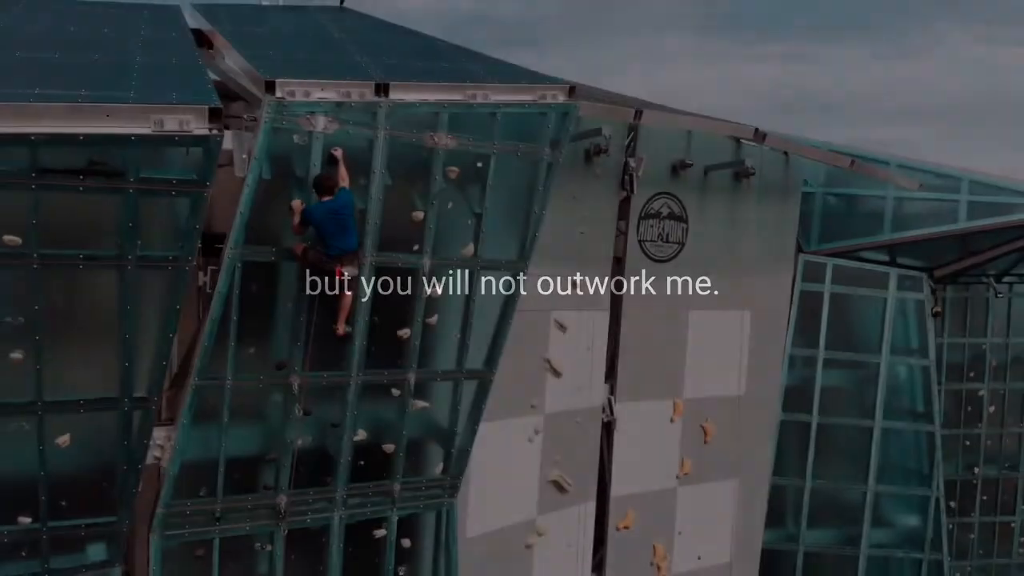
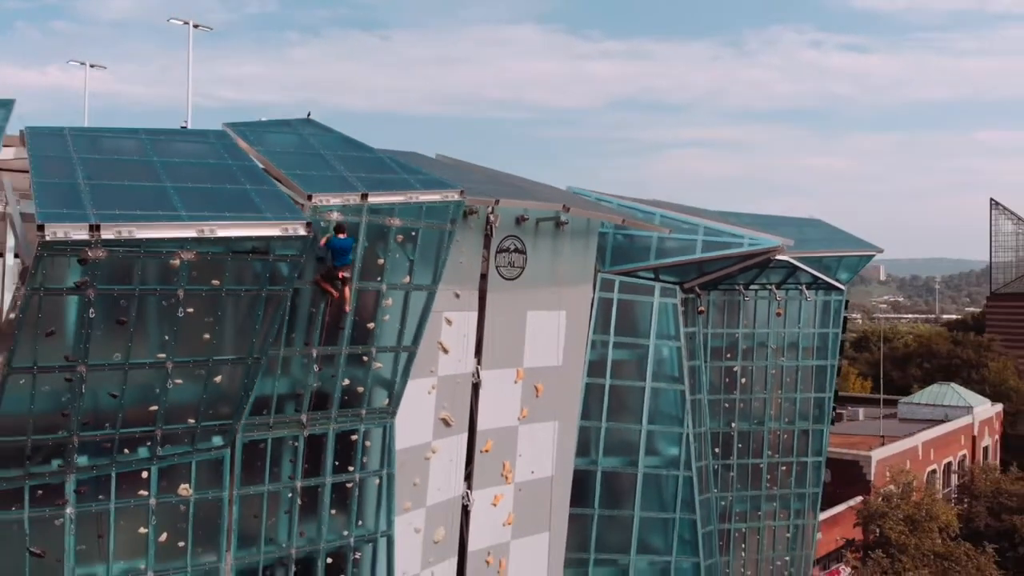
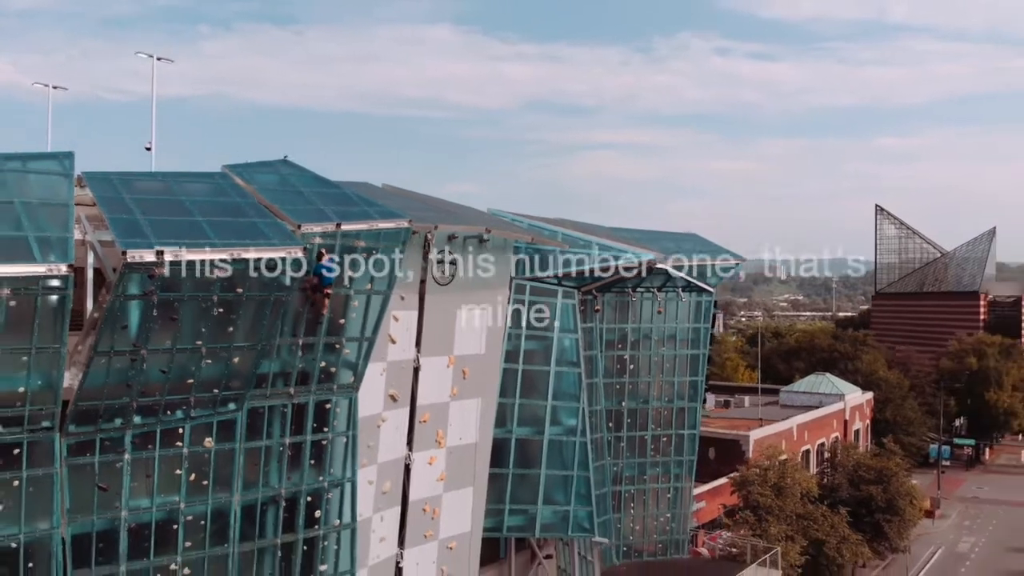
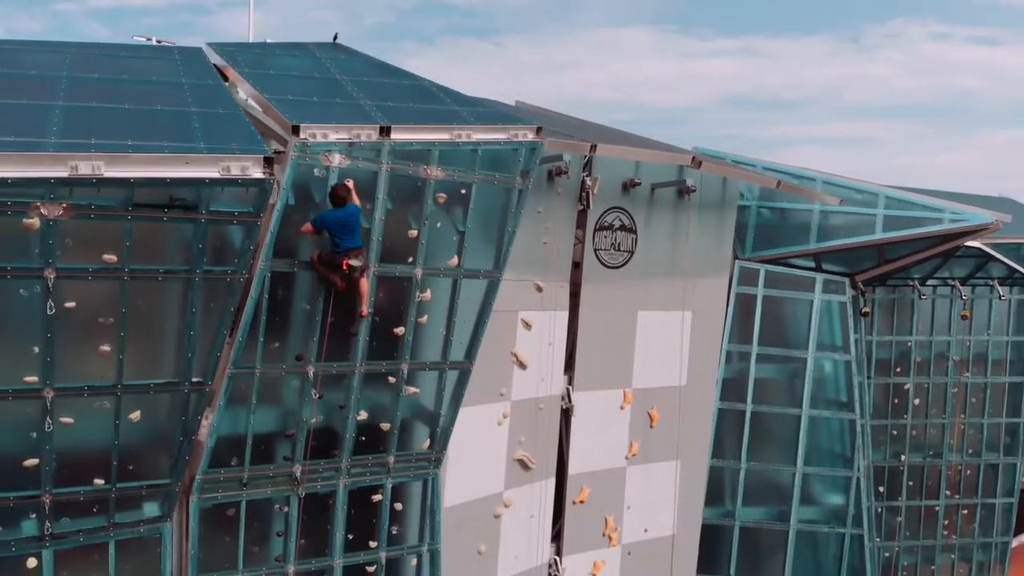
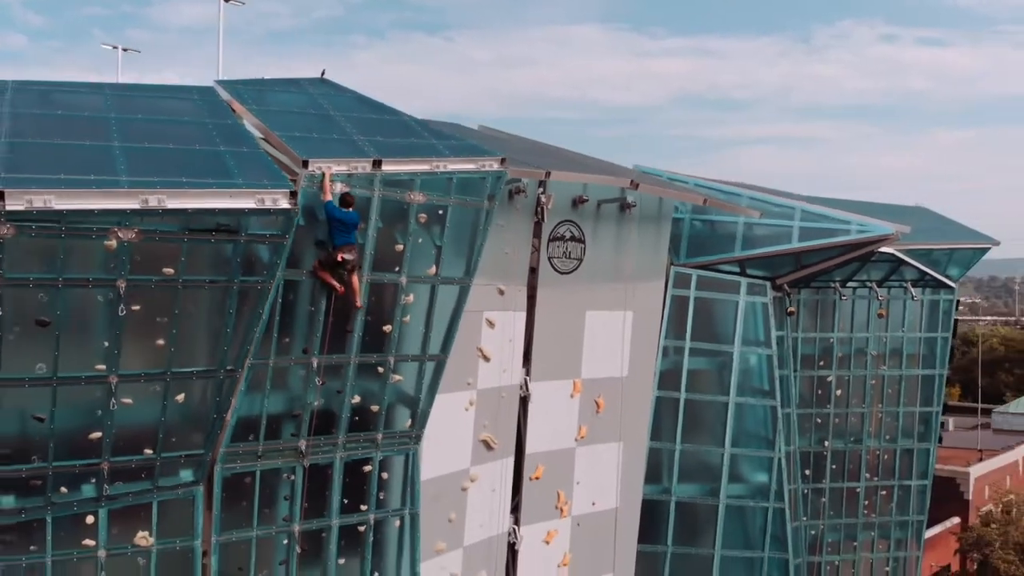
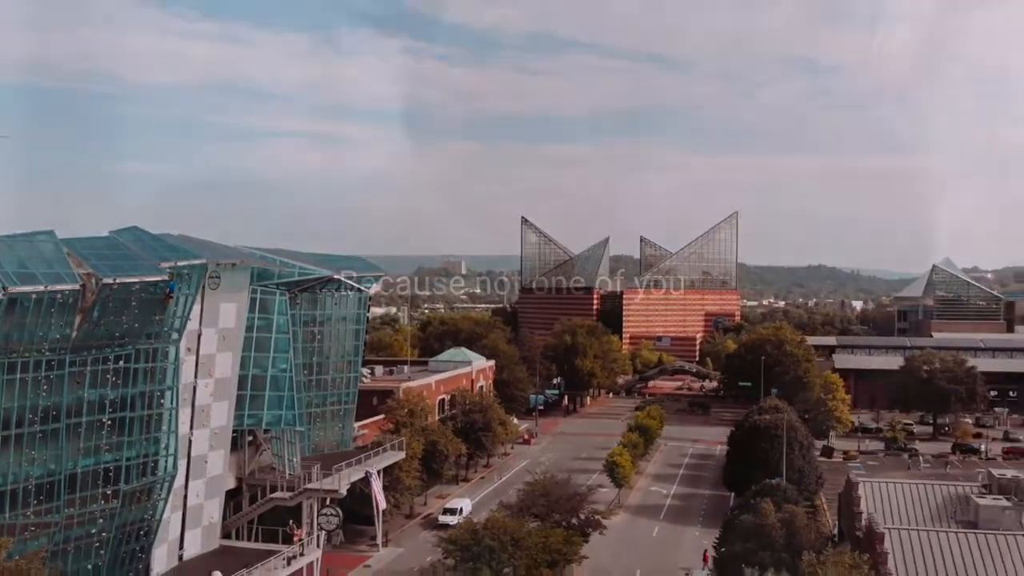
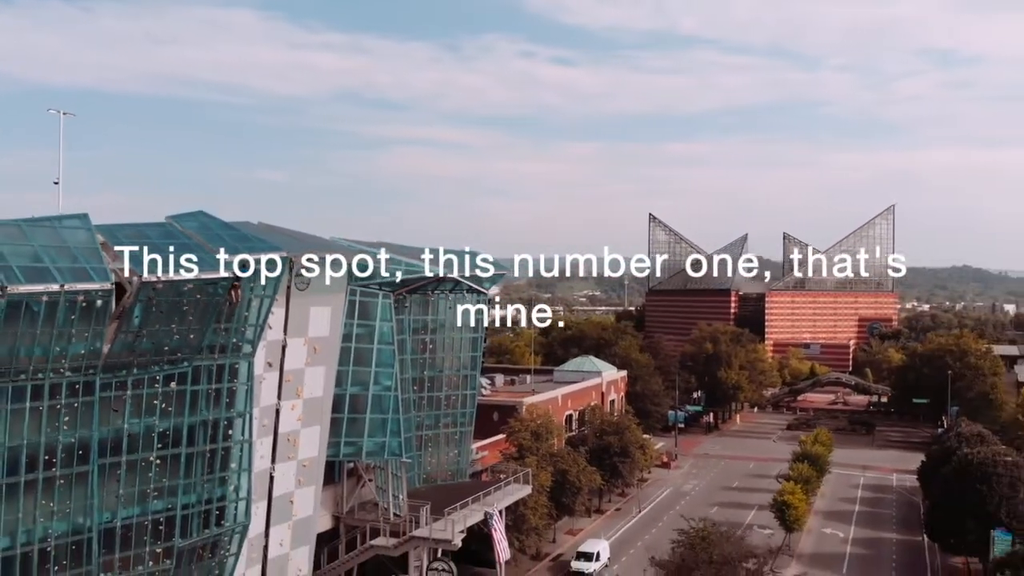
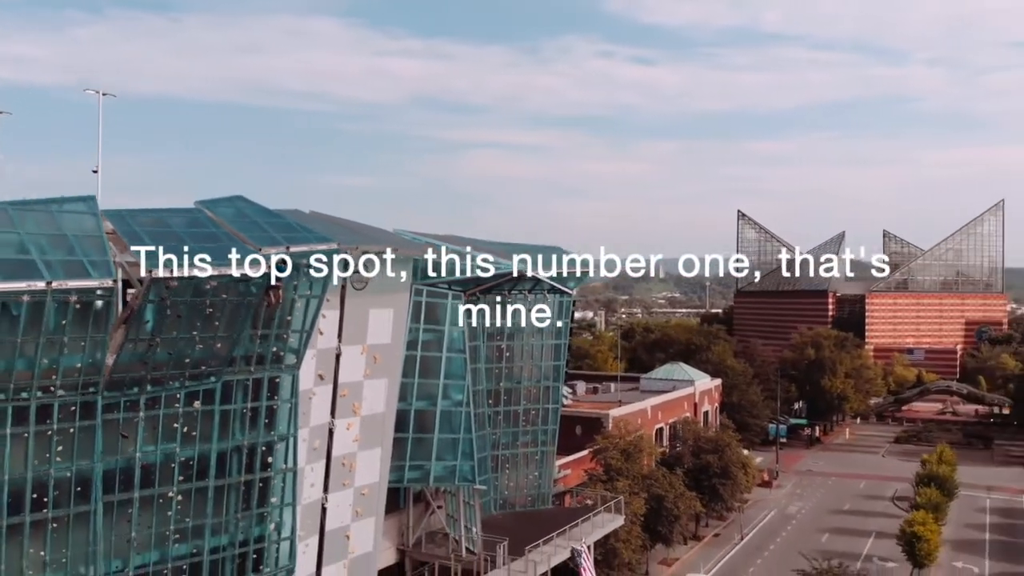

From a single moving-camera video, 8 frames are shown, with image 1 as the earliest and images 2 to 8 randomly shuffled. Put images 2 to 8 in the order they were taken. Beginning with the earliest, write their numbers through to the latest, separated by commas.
4, 5, 2, 3, 8, 7, 6
